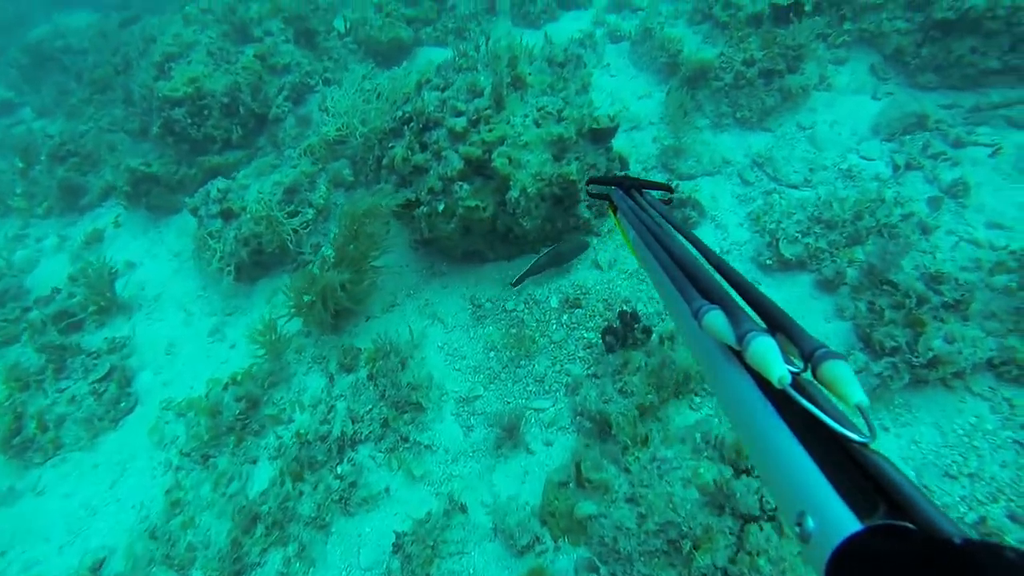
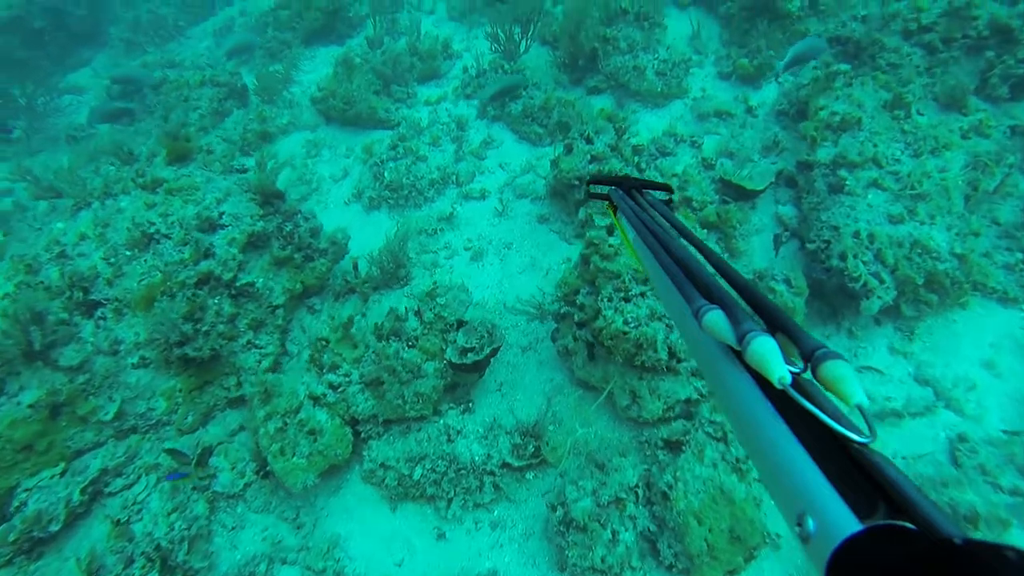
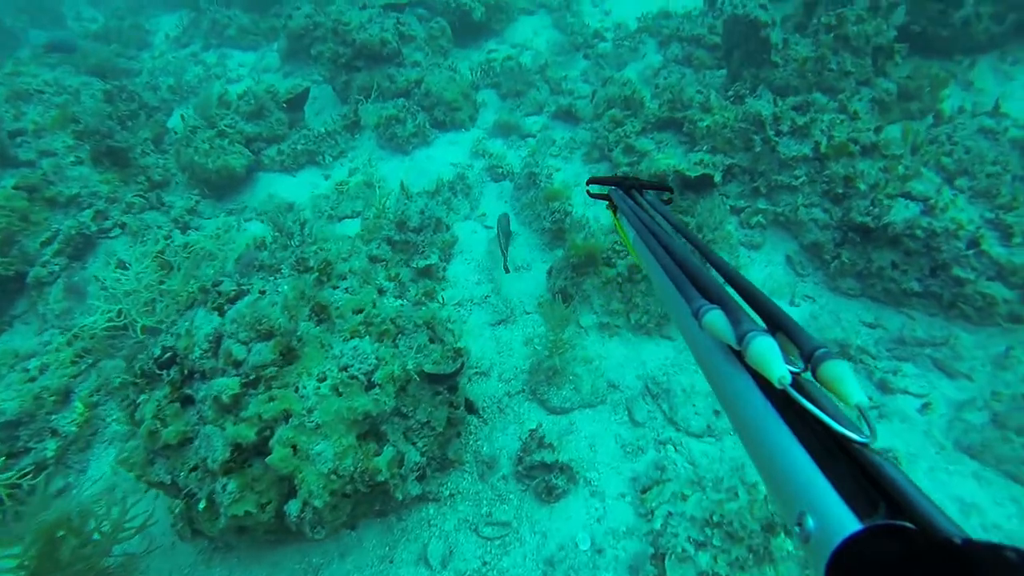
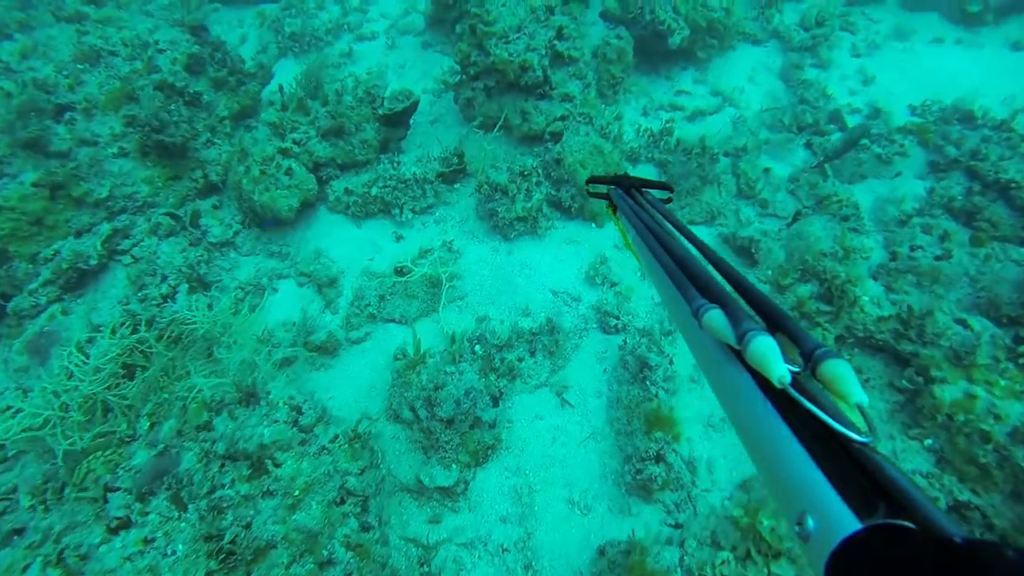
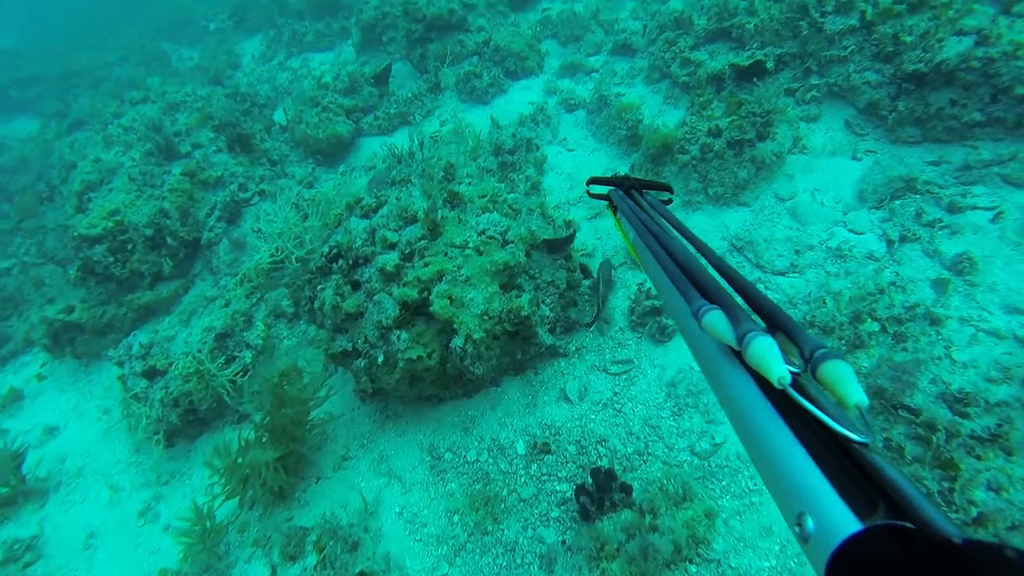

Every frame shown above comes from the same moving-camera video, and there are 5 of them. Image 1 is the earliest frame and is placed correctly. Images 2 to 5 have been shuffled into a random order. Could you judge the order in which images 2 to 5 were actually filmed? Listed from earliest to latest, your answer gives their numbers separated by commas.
5, 3, 4, 2
